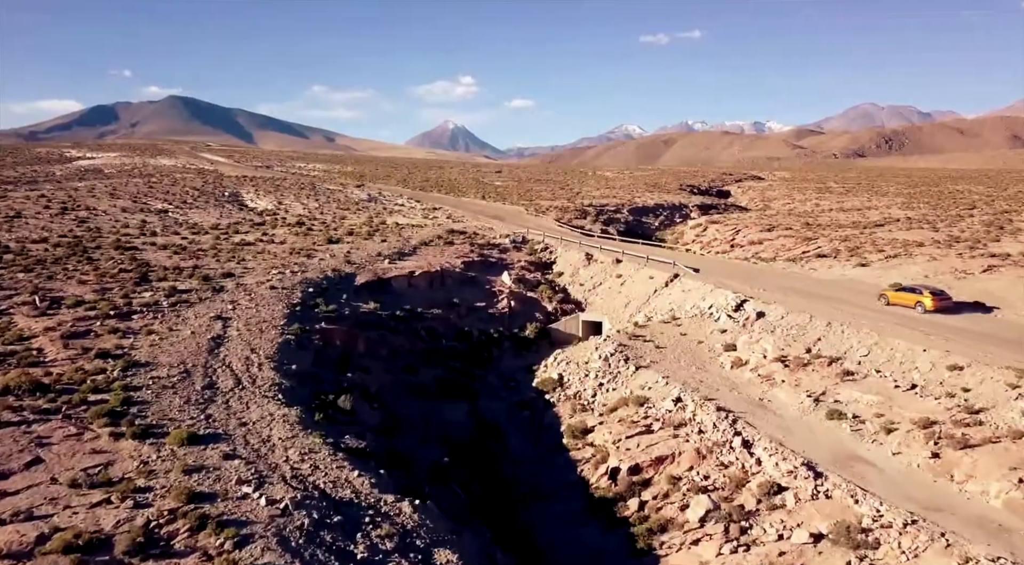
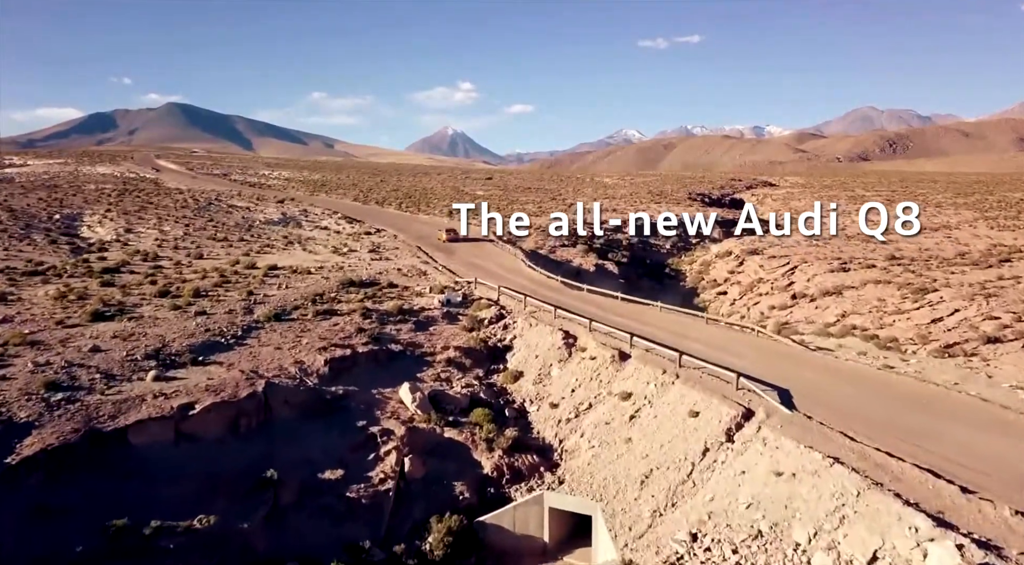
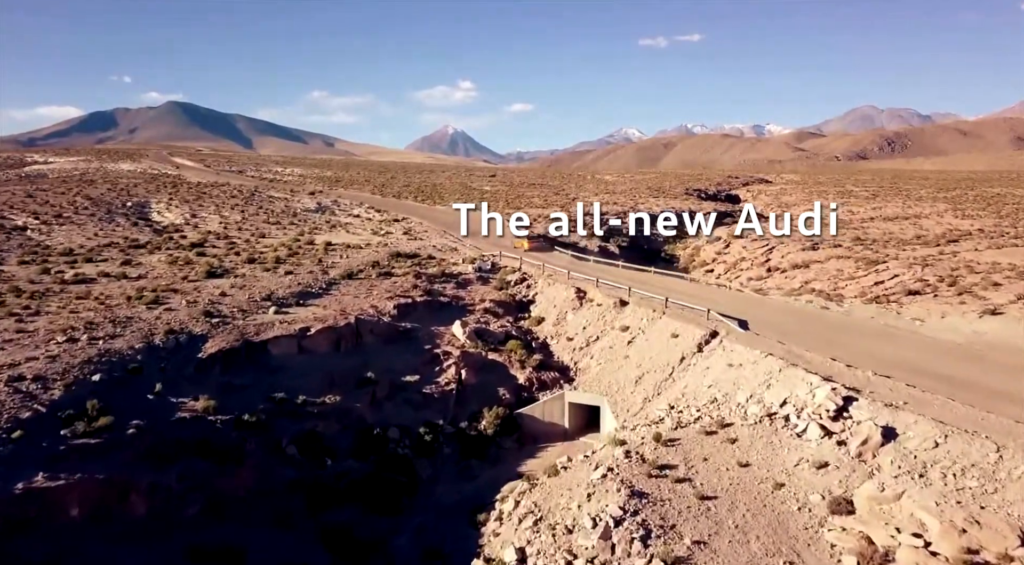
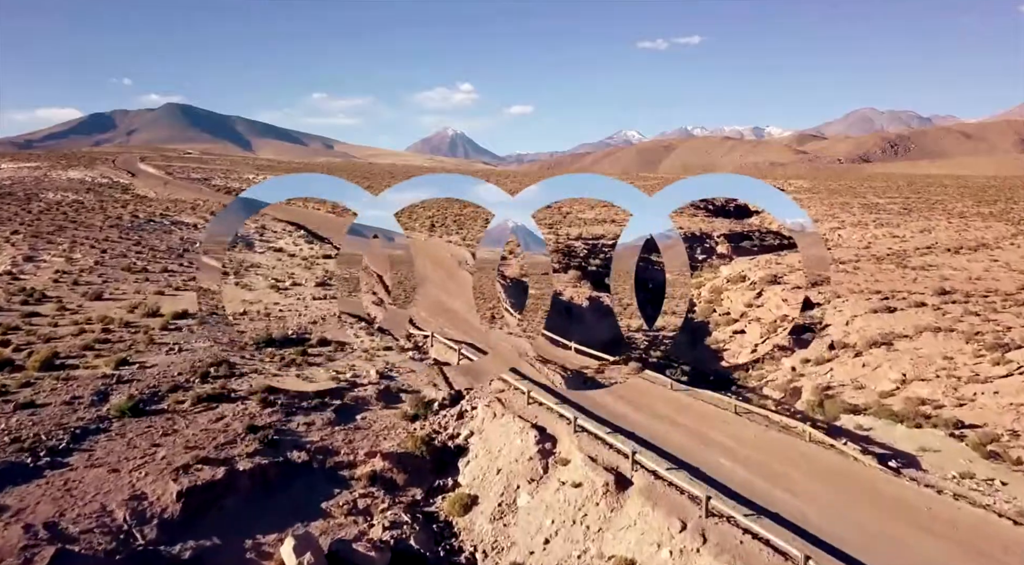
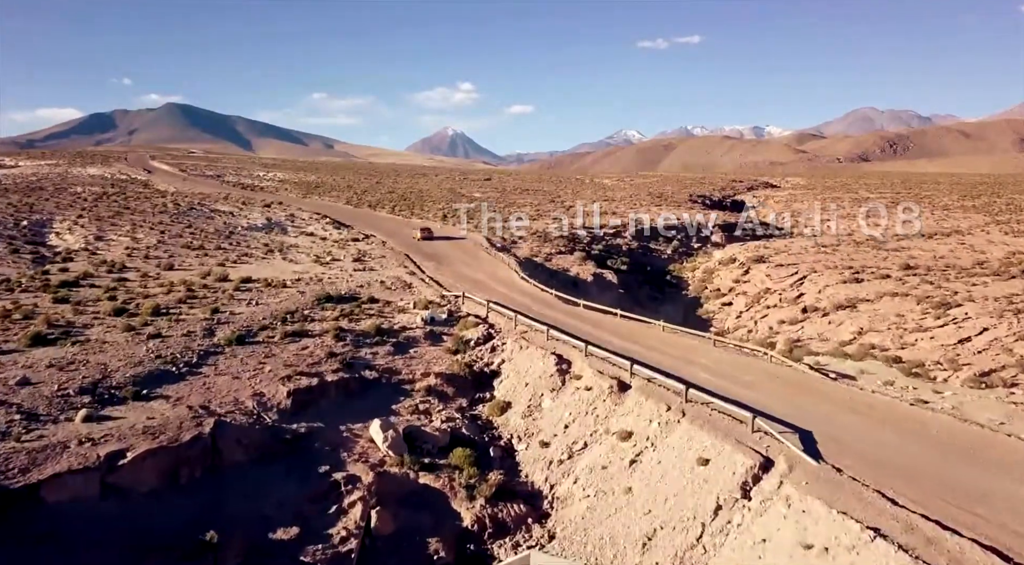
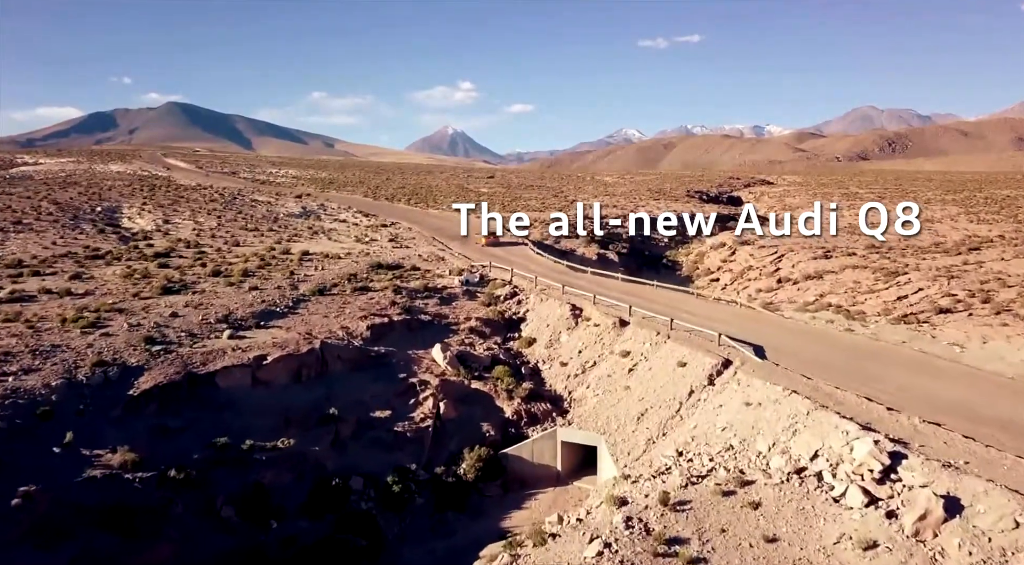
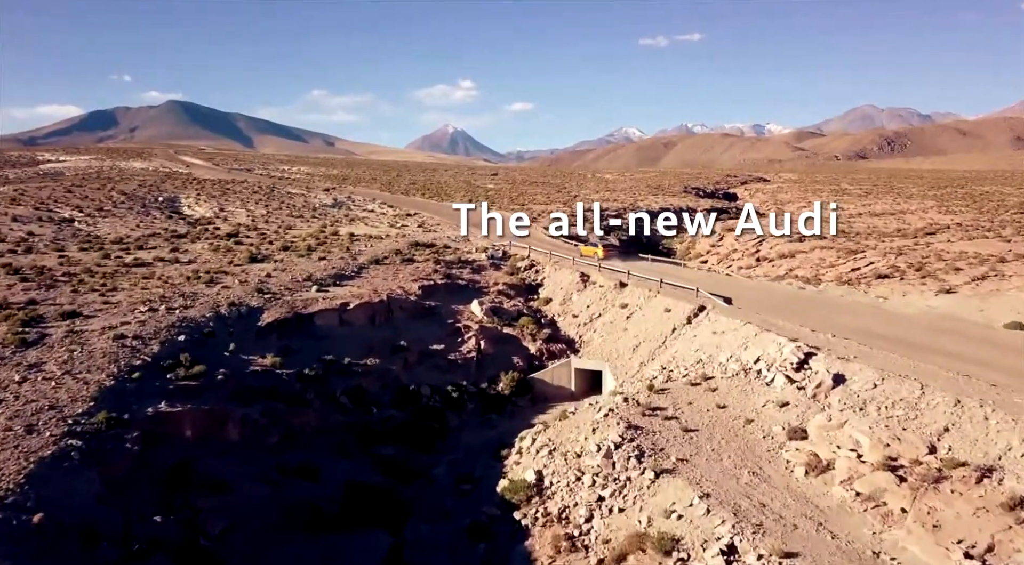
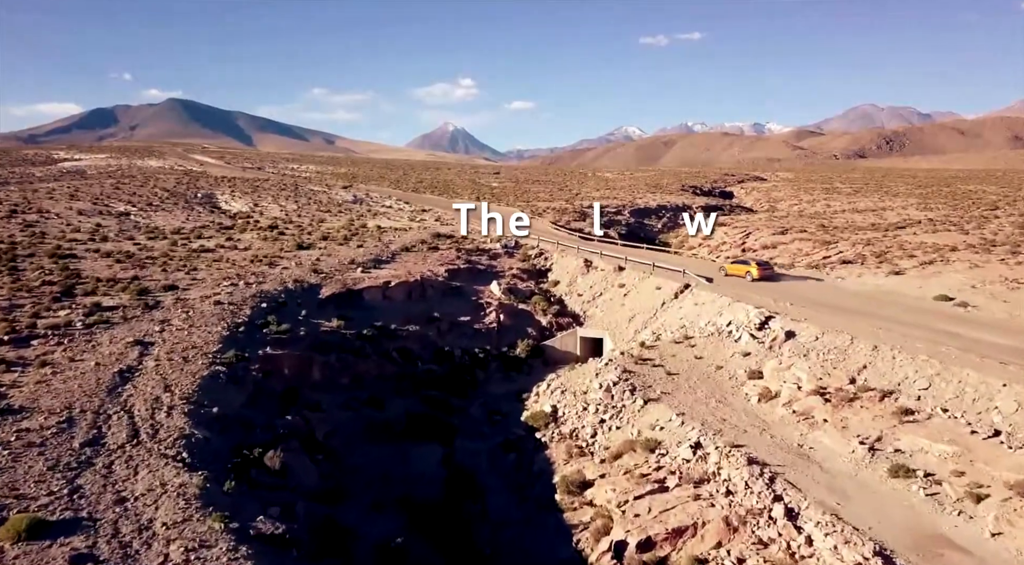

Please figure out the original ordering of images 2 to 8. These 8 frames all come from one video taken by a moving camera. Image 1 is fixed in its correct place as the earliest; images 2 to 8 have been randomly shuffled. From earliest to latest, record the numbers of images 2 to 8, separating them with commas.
8, 7, 3, 6, 2, 5, 4
